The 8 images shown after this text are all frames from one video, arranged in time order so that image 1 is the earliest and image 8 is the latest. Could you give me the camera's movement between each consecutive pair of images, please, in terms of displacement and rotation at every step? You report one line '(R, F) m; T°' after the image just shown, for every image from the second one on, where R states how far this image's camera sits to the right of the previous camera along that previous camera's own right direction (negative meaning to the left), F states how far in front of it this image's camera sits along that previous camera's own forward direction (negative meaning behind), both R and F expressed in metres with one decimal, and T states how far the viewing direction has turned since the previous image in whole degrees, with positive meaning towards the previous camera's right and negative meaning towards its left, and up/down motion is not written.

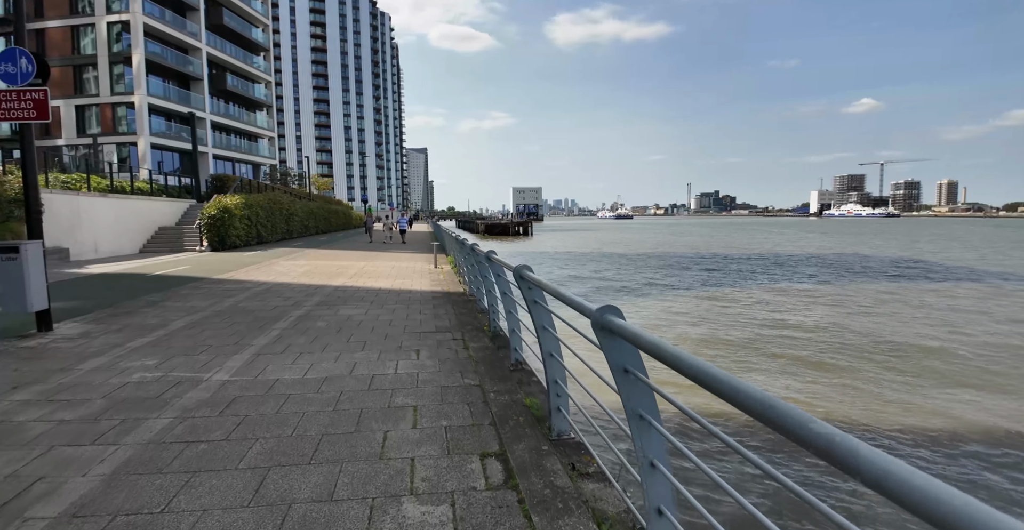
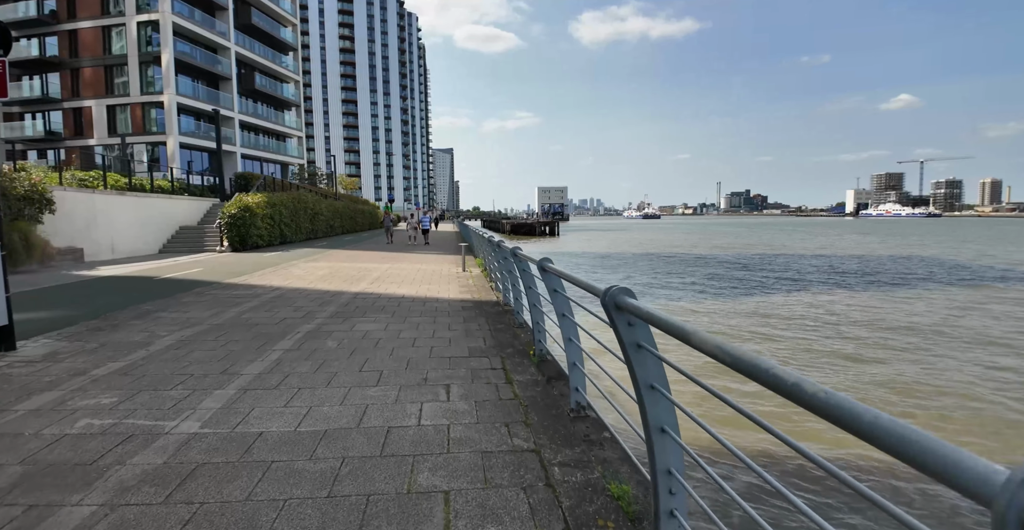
(-0.3, +1.3) m; -3°
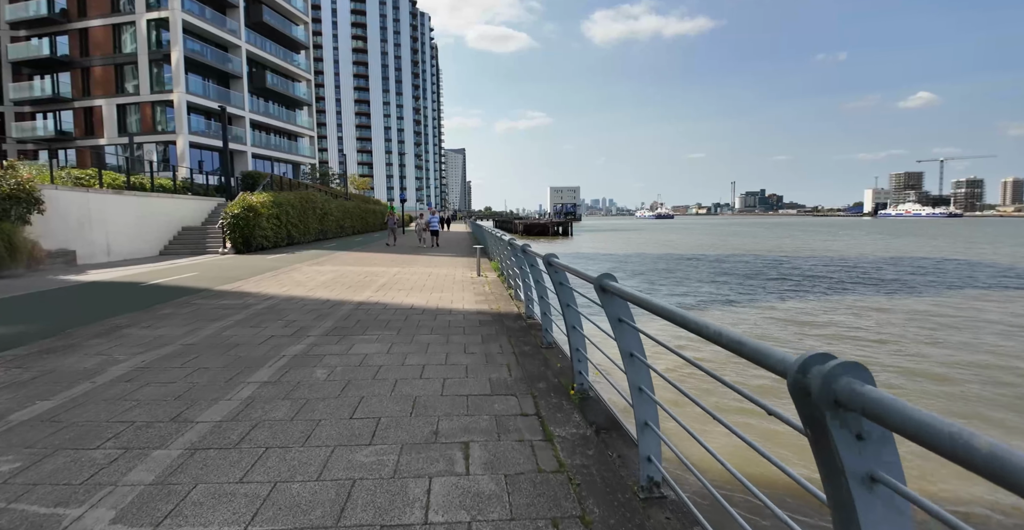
(-0.2, +1.2) m; -1°
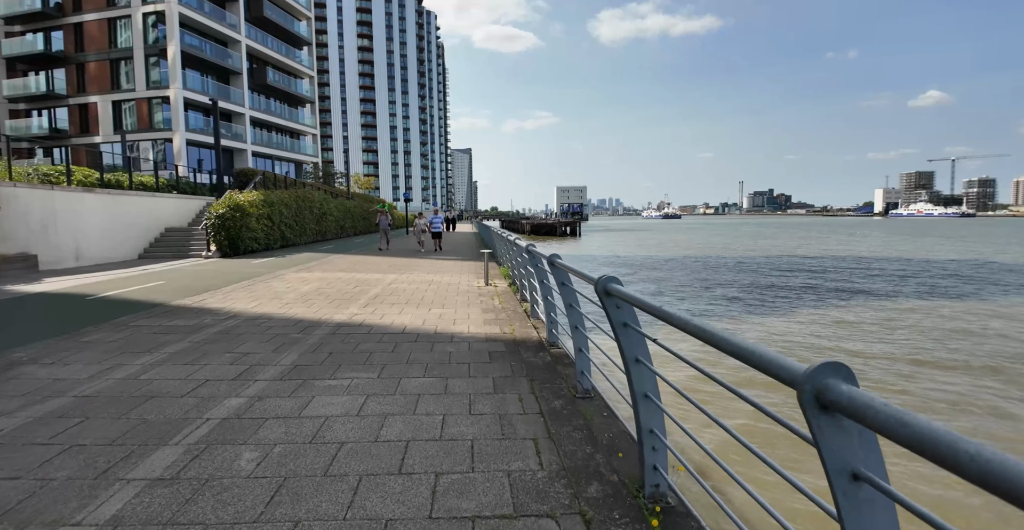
(-0.2, +1.7) m; -1°
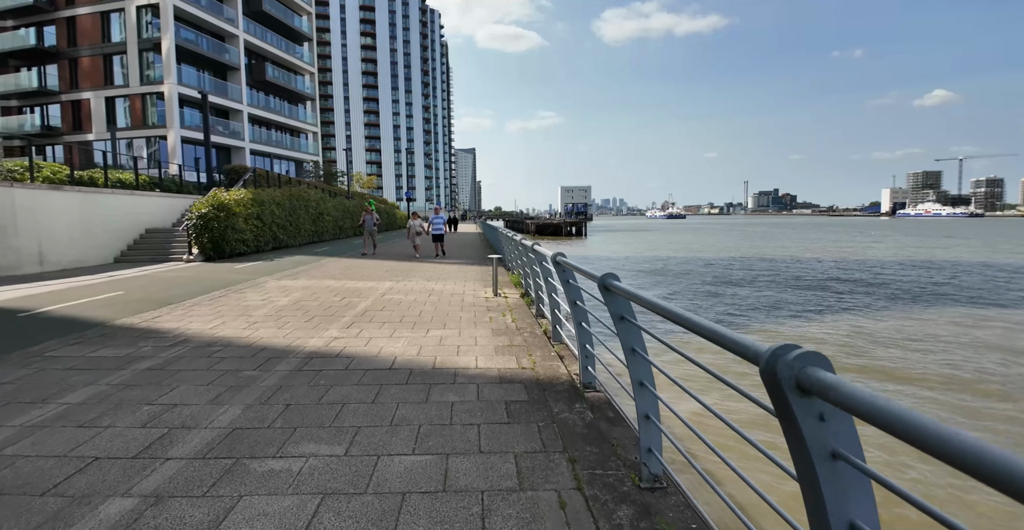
(-0.2, +1.5) m; 0°
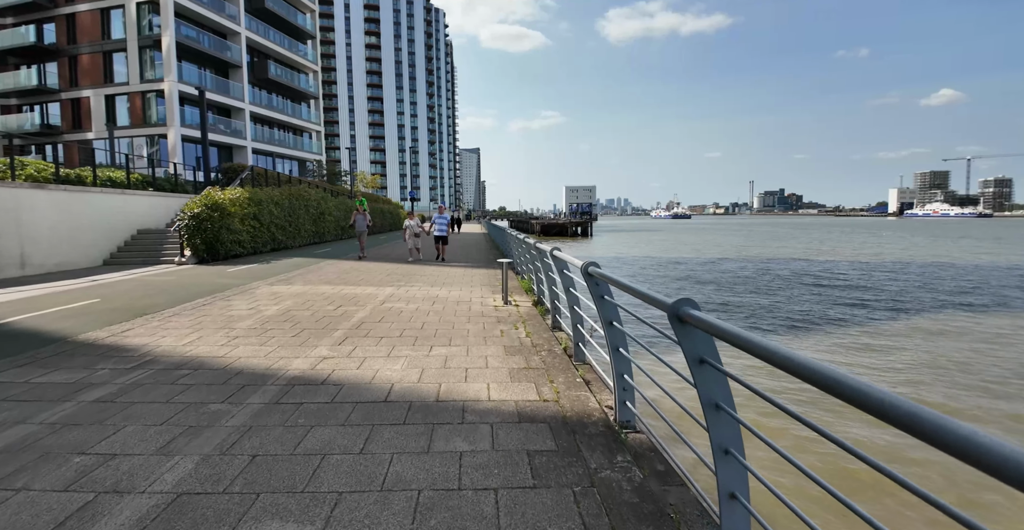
(-0.1, +0.8) m; 0°
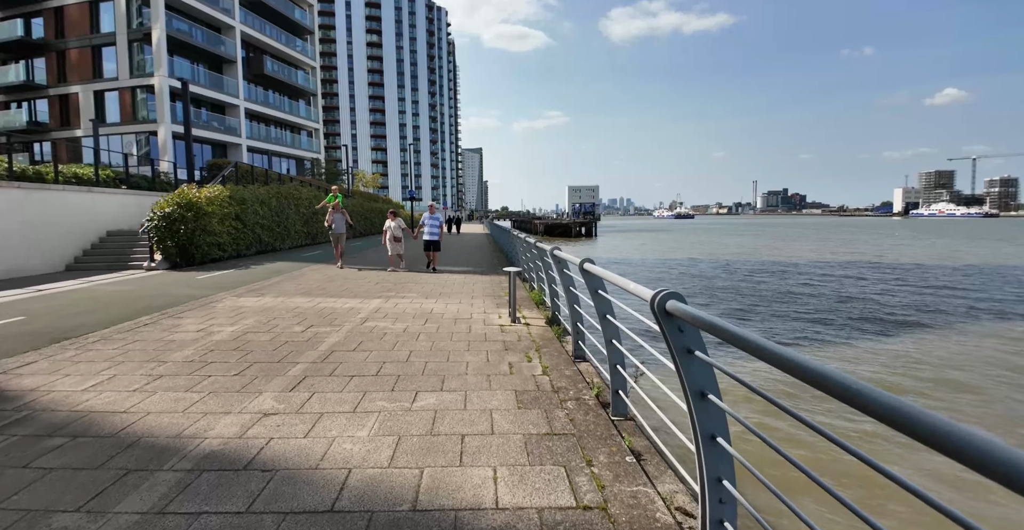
(-0.1, +1.5) m; 0°
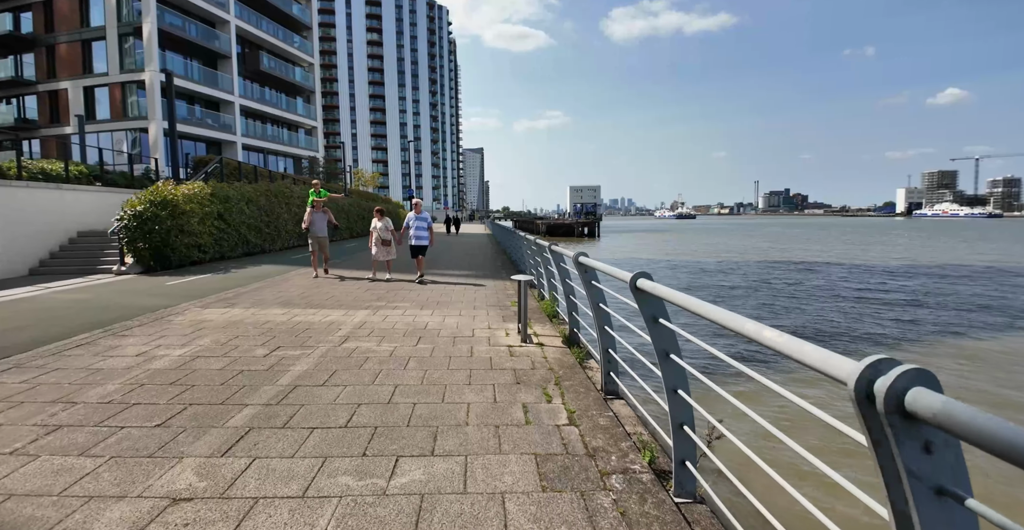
(-0.1, +1.2) m; 0°
